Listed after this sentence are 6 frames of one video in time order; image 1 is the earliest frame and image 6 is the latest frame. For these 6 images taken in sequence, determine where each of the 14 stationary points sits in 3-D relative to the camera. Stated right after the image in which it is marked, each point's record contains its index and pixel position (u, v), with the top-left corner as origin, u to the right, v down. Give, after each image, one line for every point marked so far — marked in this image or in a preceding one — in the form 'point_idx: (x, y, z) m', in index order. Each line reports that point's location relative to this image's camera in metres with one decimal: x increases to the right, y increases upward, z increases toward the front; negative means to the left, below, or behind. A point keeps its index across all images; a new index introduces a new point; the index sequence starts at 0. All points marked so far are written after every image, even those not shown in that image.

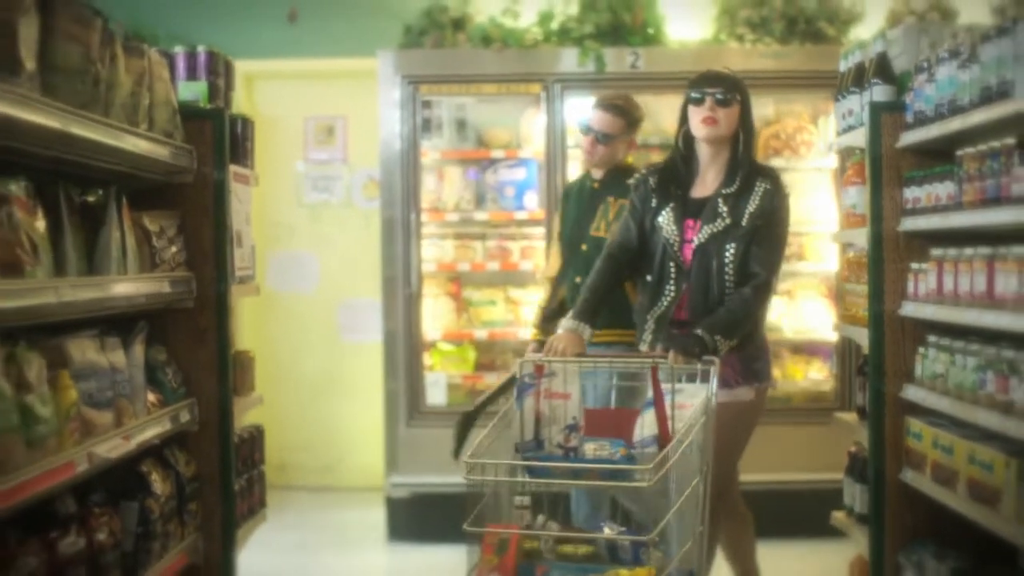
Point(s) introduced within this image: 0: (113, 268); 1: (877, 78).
0: (-1.0, +0.1, +2.1) m
1: (+1.1, +0.6, +2.6) m
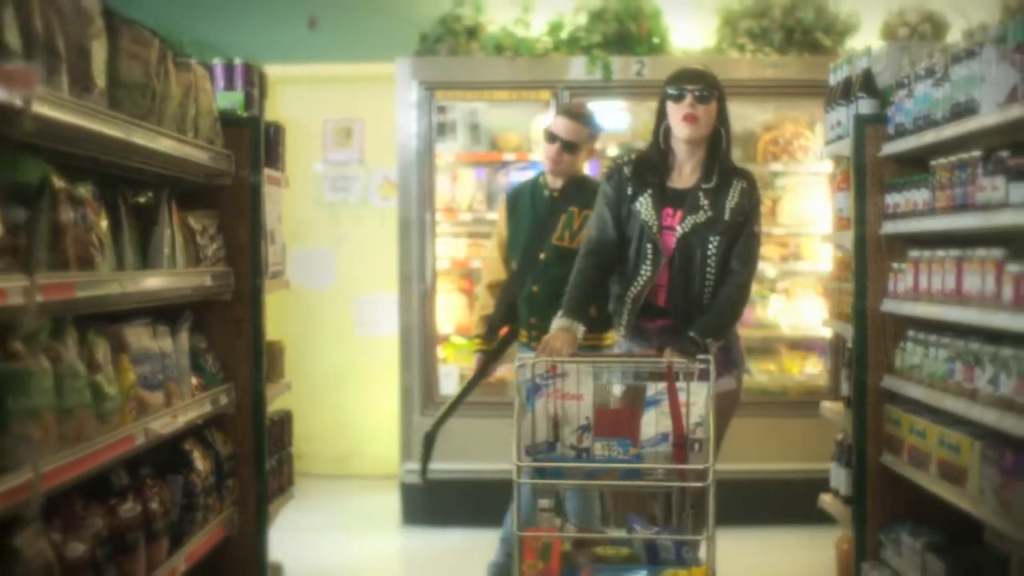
0: (-0.9, +0.1, +2.3) m
1: (+1.1, +0.6, +2.8) m
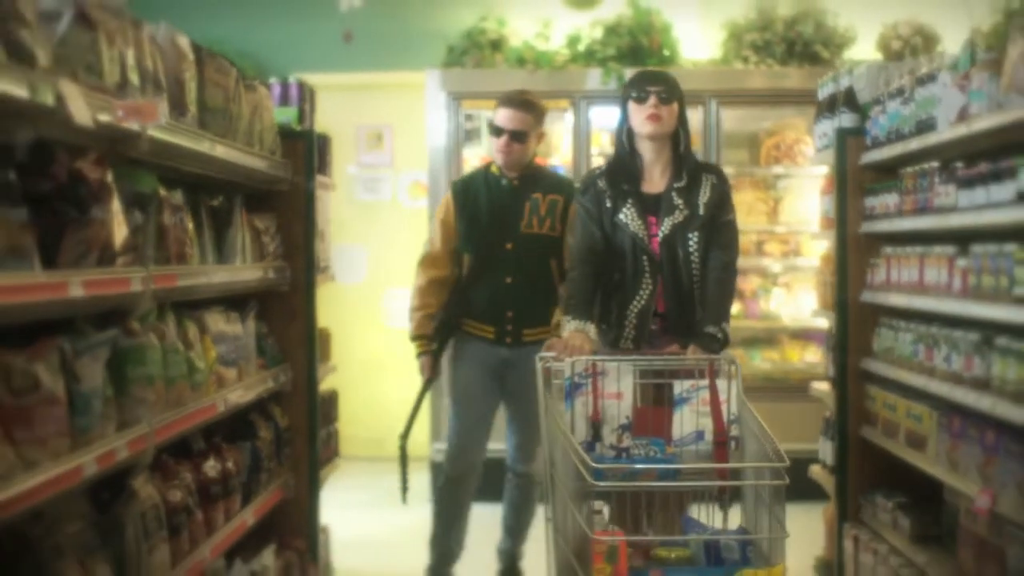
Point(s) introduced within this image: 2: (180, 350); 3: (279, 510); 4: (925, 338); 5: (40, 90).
0: (-0.9, +0.1, +2.7) m
1: (+1.2, +0.7, +3.2) m
2: (-0.9, -0.2, +2.3) m
3: (-0.8, -0.8, +3.1) m
4: (+1.2, -0.2, +2.6) m
5: (-0.9, +0.4, +1.6) m
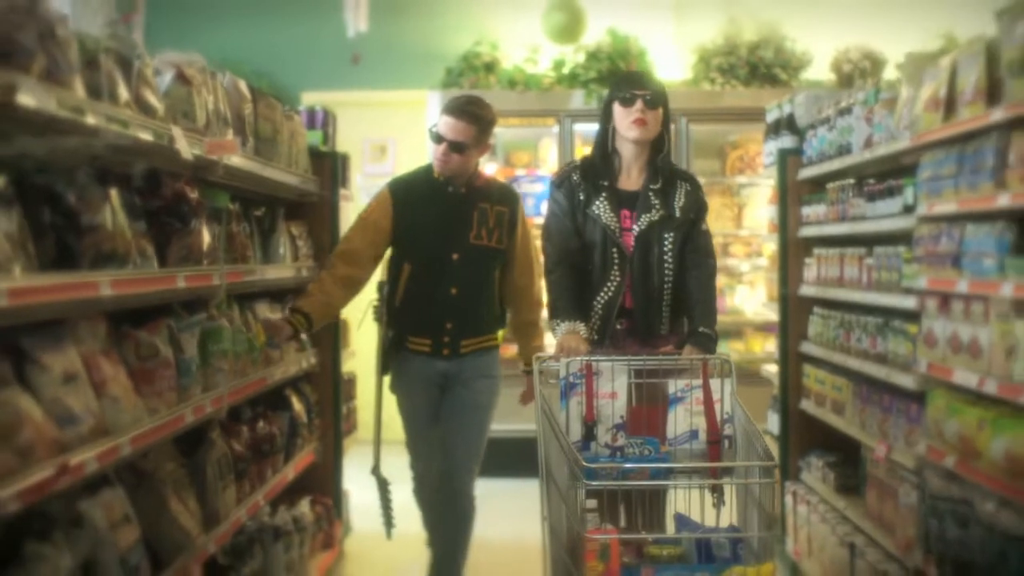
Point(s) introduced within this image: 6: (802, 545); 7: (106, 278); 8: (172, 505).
0: (-0.9, +0.1, +3.3) m
1: (+1.2, +0.7, +3.7) m
2: (-0.9, -0.1, +2.8) m
3: (-0.9, -0.8, +3.7) m
4: (+1.2, -0.1, +3.2) m
5: (-0.9, +0.4, +2.1) m
6: (+1.1, -1.0, +3.4) m
7: (-0.9, 0.0, +1.9) m
8: (-0.9, -0.6, +2.3) m
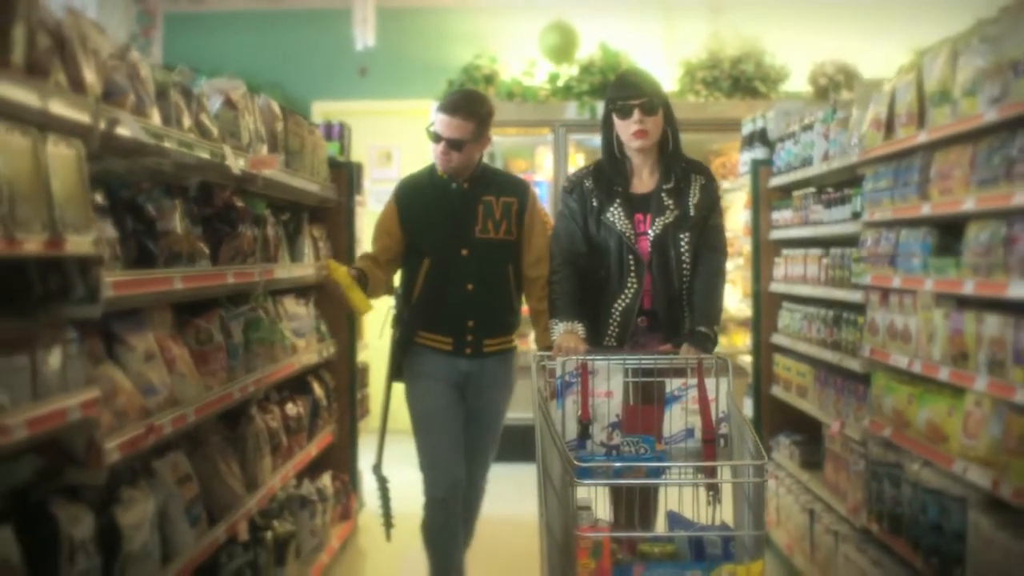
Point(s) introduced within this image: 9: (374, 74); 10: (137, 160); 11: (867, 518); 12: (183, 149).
0: (-0.9, +0.1, +3.7) m
1: (+1.2, +0.7, +4.1) m
2: (-0.9, -0.1, +3.2) m
3: (-0.9, -0.8, +4.1) m
4: (+1.2, -0.1, +3.6) m
5: (-0.9, +0.4, +2.5) m
6: (+1.1, -1.0, +3.8) m
7: (-0.9, 0.0, +2.3) m
8: (-0.9, -0.6, +2.7) m
9: (-1.0, +1.6, +6.3) m
10: (-1.0, +0.3, +2.3) m
11: (+1.2, -0.8, +2.9) m
12: (-0.9, +0.4, +2.3) m
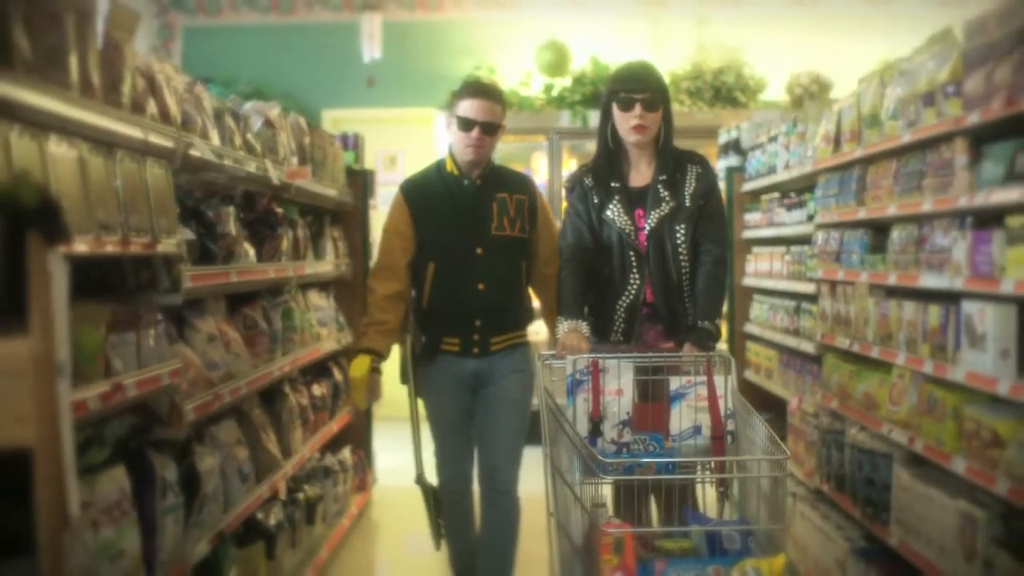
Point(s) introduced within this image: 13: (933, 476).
0: (-0.9, +0.2, +4.1) m
1: (+1.2, +0.7, +4.6) m
2: (-0.9, -0.1, +3.7) m
3: (-0.9, -0.7, +4.5) m
4: (+1.2, -0.1, +4.0) m
5: (-0.9, +0.4, +3.0) m
6: (+1.1, -1.0, +4.2) m
7: (-0.9, +0.1, +2.7) m
8: (-0.9, -0.5, +3.1) m
9: (-1.0, +1.6, +6.8) m
10: (-1.0, +0.4, +2.7) m
11: (+1.2, -0.7, +3.4) m
12: (-0.9, +0.4, +2.7) m
13: (+1.3, -0.6, +2.6) m
